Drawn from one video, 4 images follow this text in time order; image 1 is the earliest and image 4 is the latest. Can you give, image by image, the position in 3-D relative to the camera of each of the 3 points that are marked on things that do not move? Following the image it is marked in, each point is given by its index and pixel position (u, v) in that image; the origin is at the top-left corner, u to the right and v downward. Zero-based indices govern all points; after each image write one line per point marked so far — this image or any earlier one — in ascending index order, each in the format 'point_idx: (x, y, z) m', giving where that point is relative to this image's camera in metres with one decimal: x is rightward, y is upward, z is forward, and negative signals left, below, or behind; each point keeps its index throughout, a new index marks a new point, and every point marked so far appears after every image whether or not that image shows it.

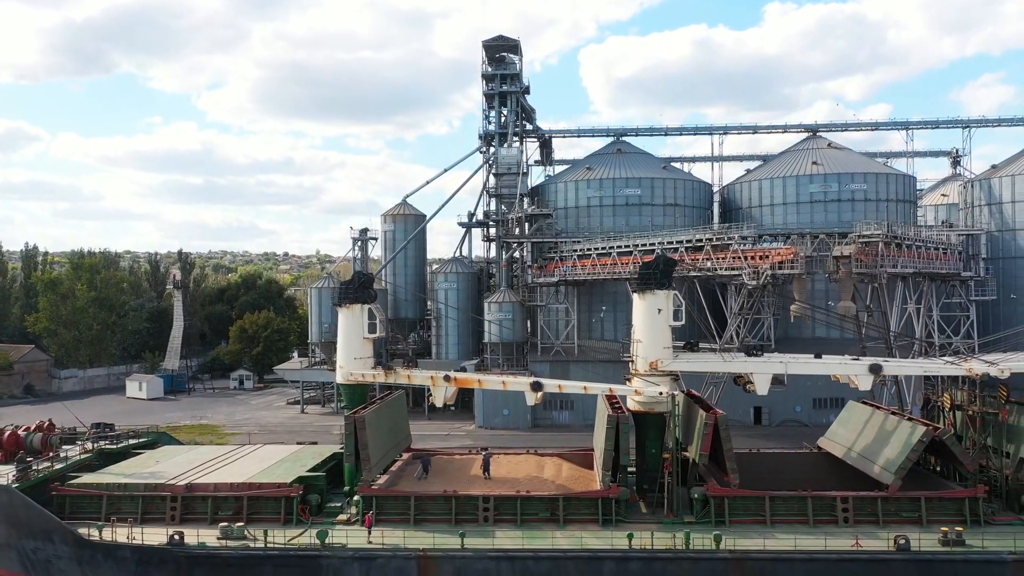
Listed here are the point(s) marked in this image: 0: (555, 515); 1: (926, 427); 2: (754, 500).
0: (+1.1, -5.9, +19.5) m
1: (+10.8, -3.6, +19.6) m
2: (+6.2, -5.4, +19.3) m
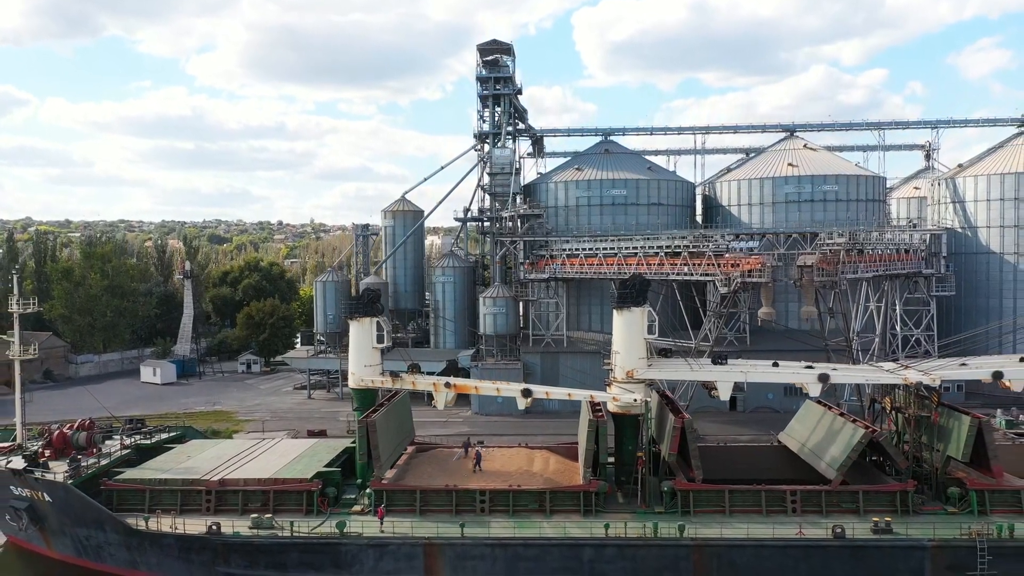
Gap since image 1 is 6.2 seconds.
0: (+0.9, -6.5, +22.4) m
1: (+10.6, -4.2, +22.6) m
2: (+6.0, -6.1, +22.3) m
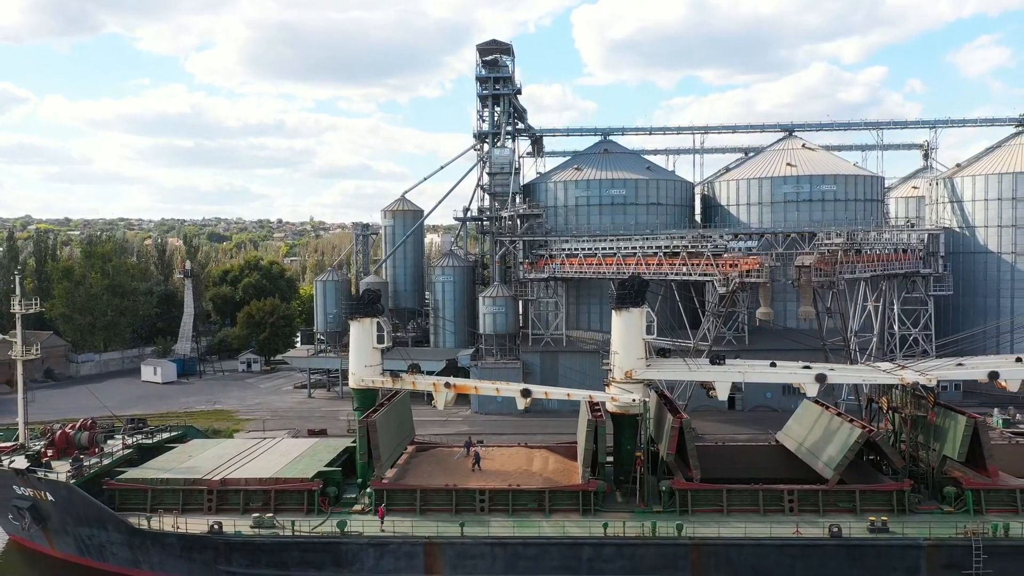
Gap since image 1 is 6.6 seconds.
0: (+0.9, -6.6, +22.6) m
1: (+10.6, -4.3, +22.7) m
2: (+6.0, -6.1, +22.5) m
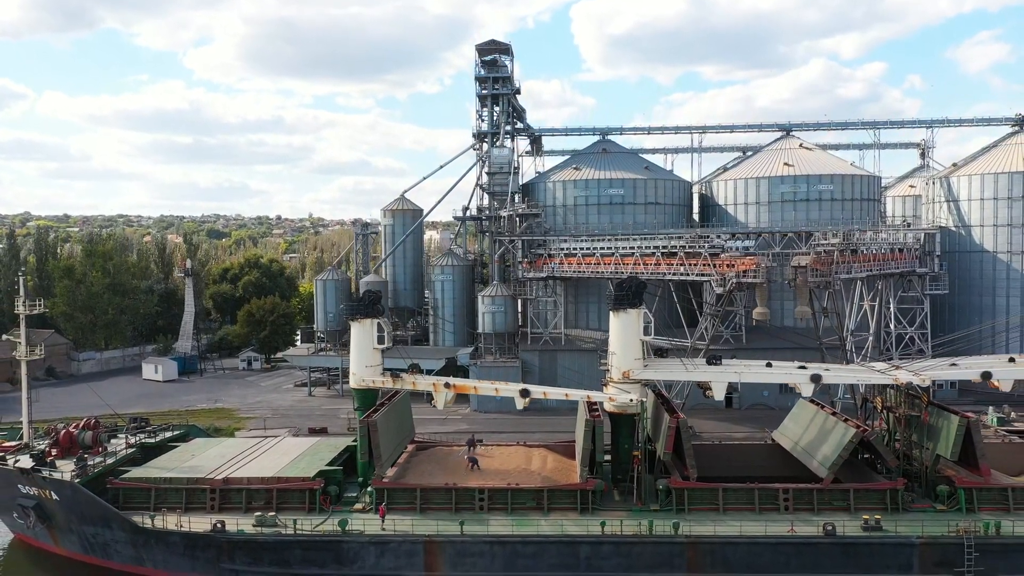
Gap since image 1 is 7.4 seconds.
0: (+0.9, -6.6, +22.9) m
1: (+10.5, -4.3, +23.0) m
2: (+6.0, -6.2, +22.8) m
